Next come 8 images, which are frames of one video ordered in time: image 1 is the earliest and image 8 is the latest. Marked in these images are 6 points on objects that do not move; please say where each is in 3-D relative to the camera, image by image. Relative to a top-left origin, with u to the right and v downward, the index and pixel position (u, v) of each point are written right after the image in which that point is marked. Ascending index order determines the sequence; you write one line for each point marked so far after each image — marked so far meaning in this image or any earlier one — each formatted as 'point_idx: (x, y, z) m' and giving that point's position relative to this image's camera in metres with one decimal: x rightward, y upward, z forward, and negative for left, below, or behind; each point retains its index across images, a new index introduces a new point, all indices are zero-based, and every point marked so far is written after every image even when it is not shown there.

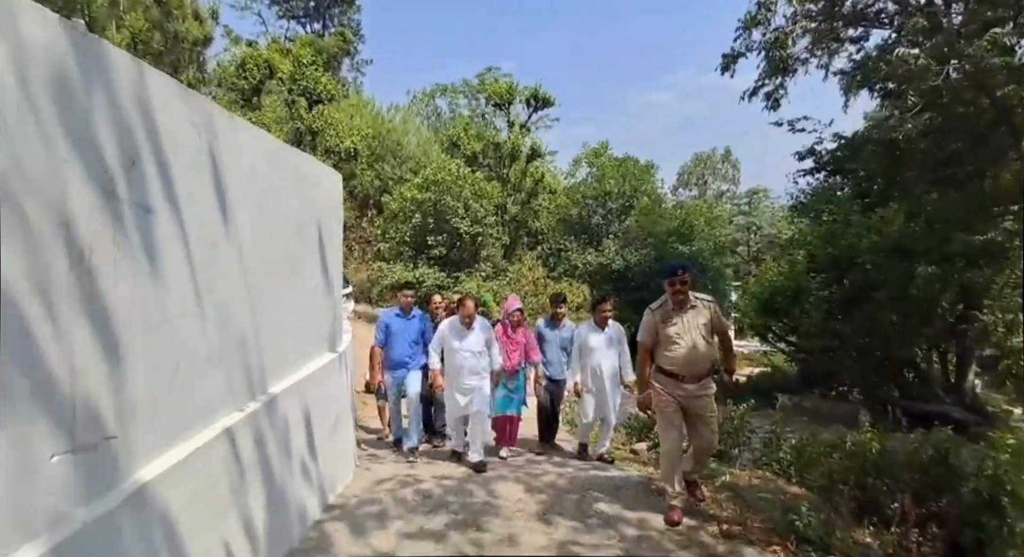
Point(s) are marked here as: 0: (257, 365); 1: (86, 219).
0: (-1.7, -0.6, +3.3) m
1: (-1.6, +0.2, +1.9) m
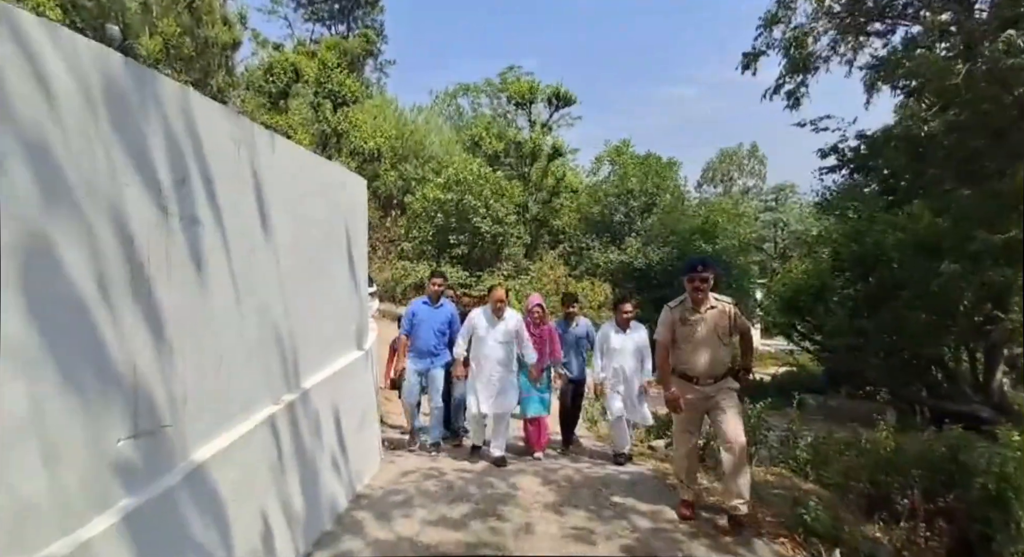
0: (-1.5, -0.6, +3.5) m
1: (-1.5, +0.2, +2.2) m
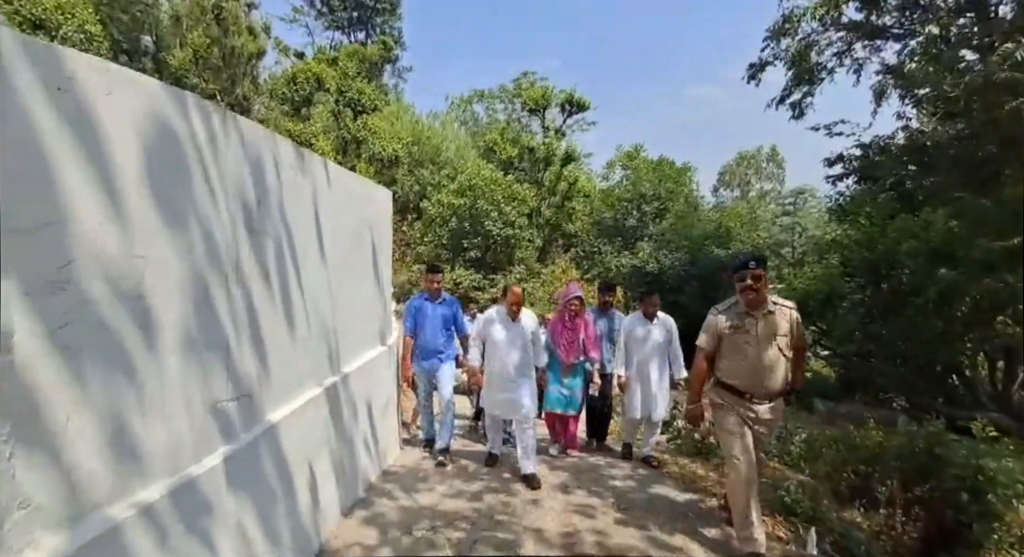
0: (-1.5, -0.6, +4.0) m
1: (-1.5, +0.2, +2.7) m
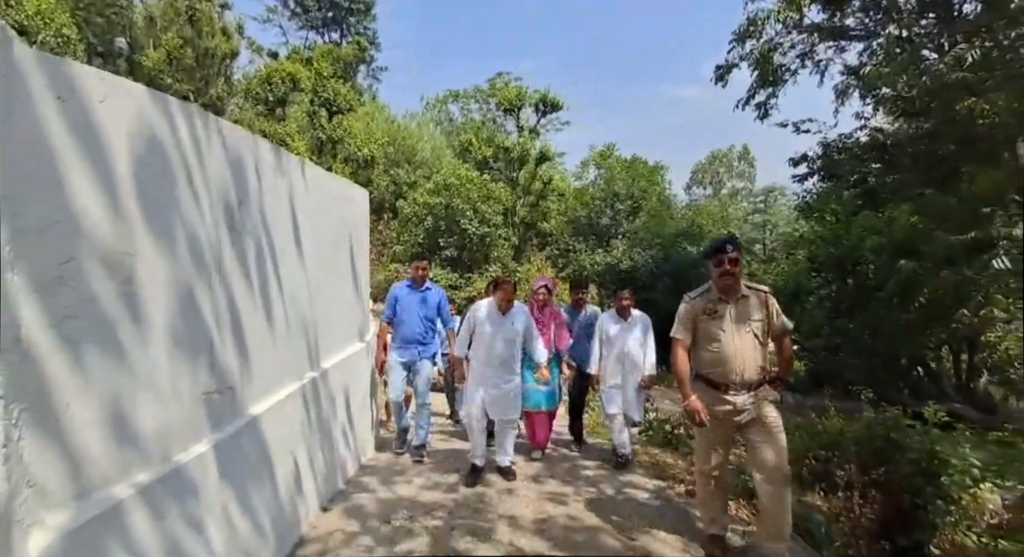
0: (-1.7, -0.6, +4.1) m
1: (-1.7, +0.2, +2.7) m
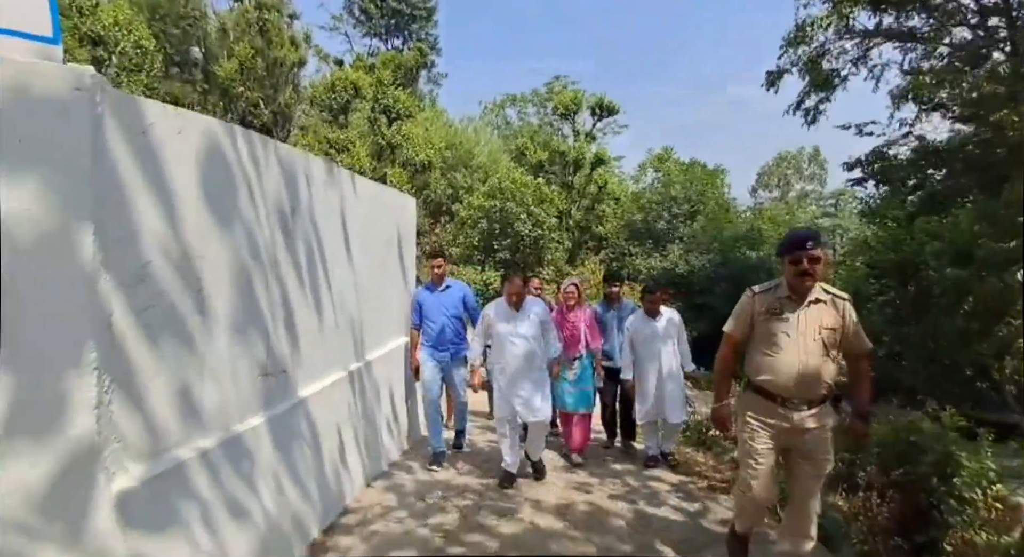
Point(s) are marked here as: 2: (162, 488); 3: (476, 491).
0: (-1.4, -0.6, +4.5) m
1: (-1.5, +0.2, +3.2) m
2: (-1.5, -0.9, +2.1) m
3: (-0.3, -1.9, +4.3) m
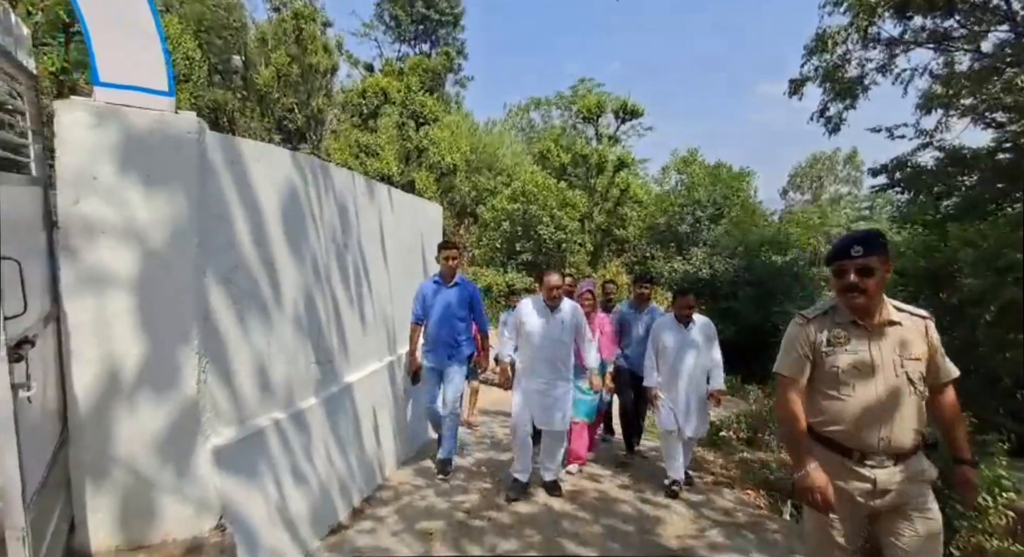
0: (-1.2, -0.6, +5.0) m
1: (-1.4, +0.2, +3.7) m
2: (-1.4, -0.9, +2.6) m
3: (-0.2, -1.9, +4.7) m
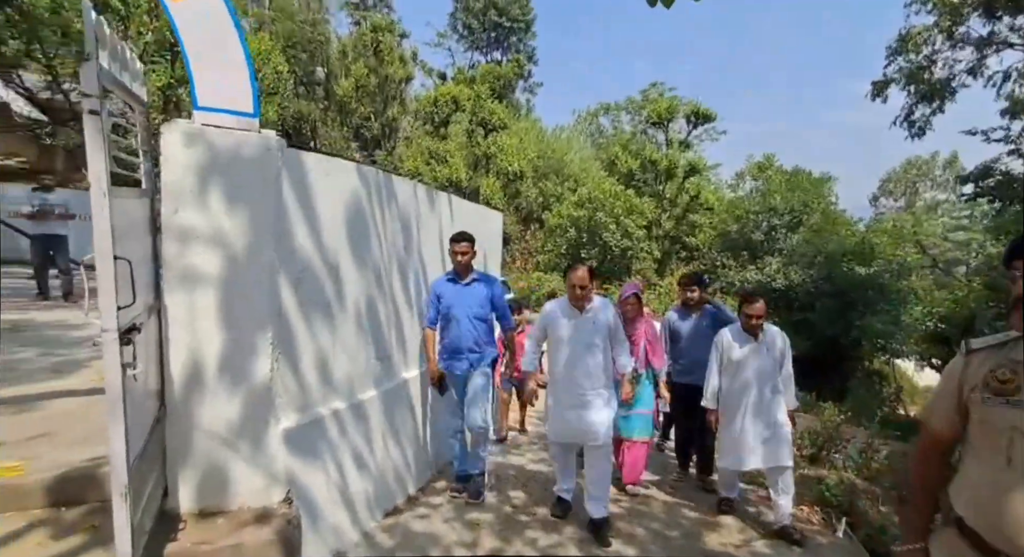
0: (-0.7, -0.6, +5.2) m
1: (-1.0, +0.2, +4.0) m
2: (-1.2, -0.9, +2.9) m
3: (+0.3, -2.0, +4.8) m
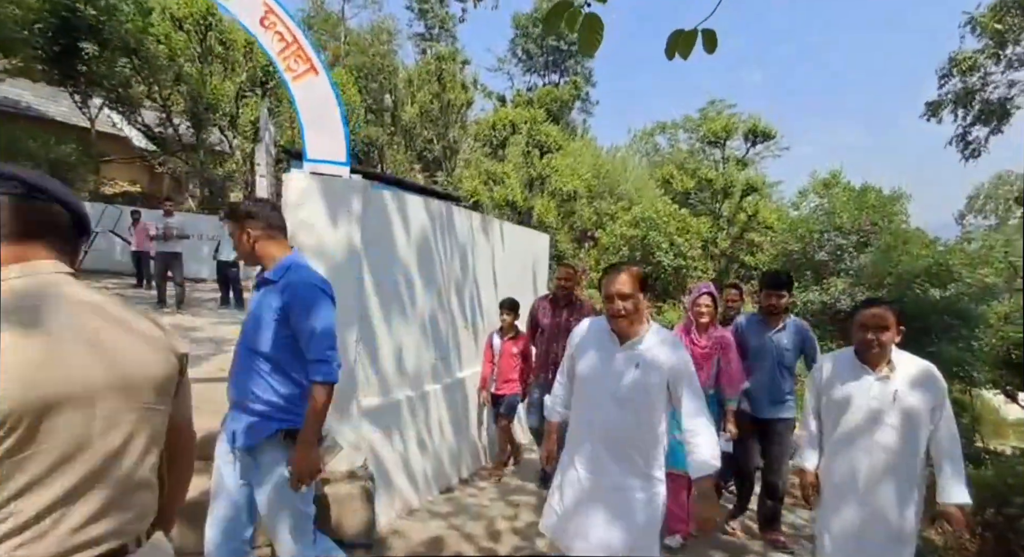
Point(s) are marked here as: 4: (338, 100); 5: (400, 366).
0: (-0.2, -0.8, +5.8) m
1: (-0.6, +0.1, +4.6) m
2: (-1.0, -1.0, +3.5) m
3: (+0.7, -2.1, +5.3) m
4: (-1.3, +1.3, +3.7) m
5: (-0.9, -0.7, +3.9) m
